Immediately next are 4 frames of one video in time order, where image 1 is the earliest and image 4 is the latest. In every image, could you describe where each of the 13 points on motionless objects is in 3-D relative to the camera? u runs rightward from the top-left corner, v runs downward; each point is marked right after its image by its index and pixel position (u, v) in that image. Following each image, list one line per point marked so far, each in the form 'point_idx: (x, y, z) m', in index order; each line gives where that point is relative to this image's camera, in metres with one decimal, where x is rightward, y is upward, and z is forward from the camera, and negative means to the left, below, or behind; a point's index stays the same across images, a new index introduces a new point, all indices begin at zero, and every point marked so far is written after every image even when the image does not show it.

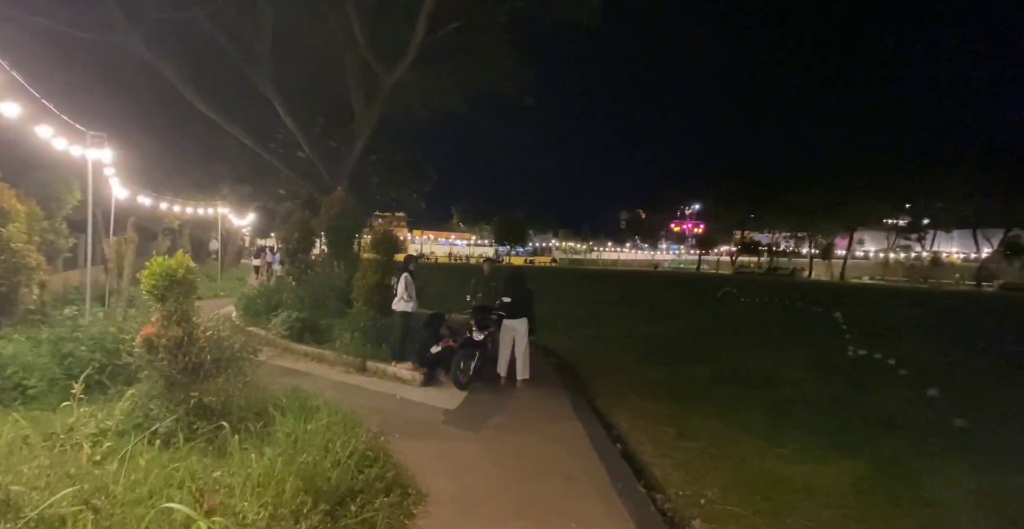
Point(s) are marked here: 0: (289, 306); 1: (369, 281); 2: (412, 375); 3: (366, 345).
0: (-5.1, -0.9, +10.2) m
1: (-2.8, -0.3, +8.8) m
2: (-1.7, -1.9, +7.7) m
3: (-2.8, -1.6, +8.5) m
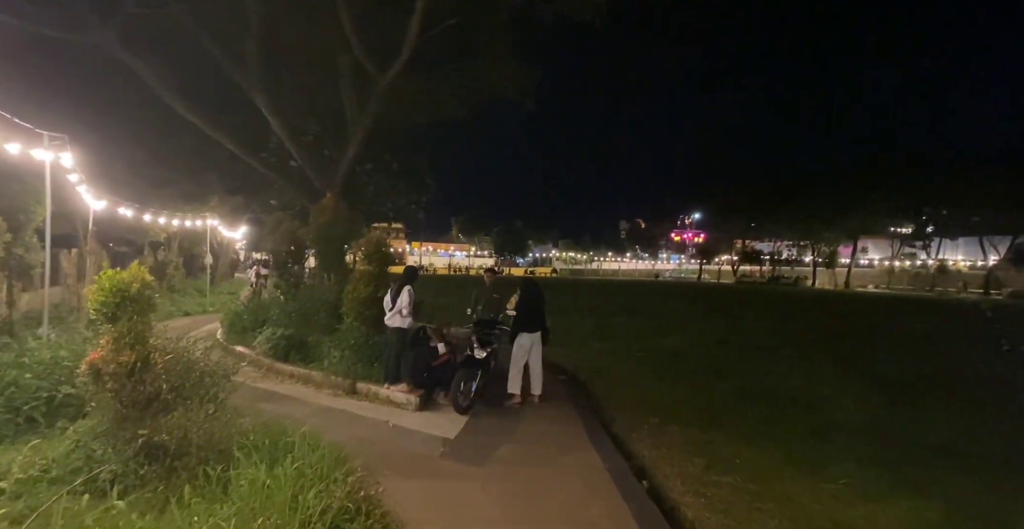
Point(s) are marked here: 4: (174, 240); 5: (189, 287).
0: (-5.0, -1.2, +9.5) m
1: (-2.7, -0.5, +8.2) m
2: (-1.7, -2.1, +7.0) m
3: (-2.7, -1.8, +7.8) m
4: (-14.4, +1.2, +18.9) m
5: (-13.4, -0.9, +18.5) m
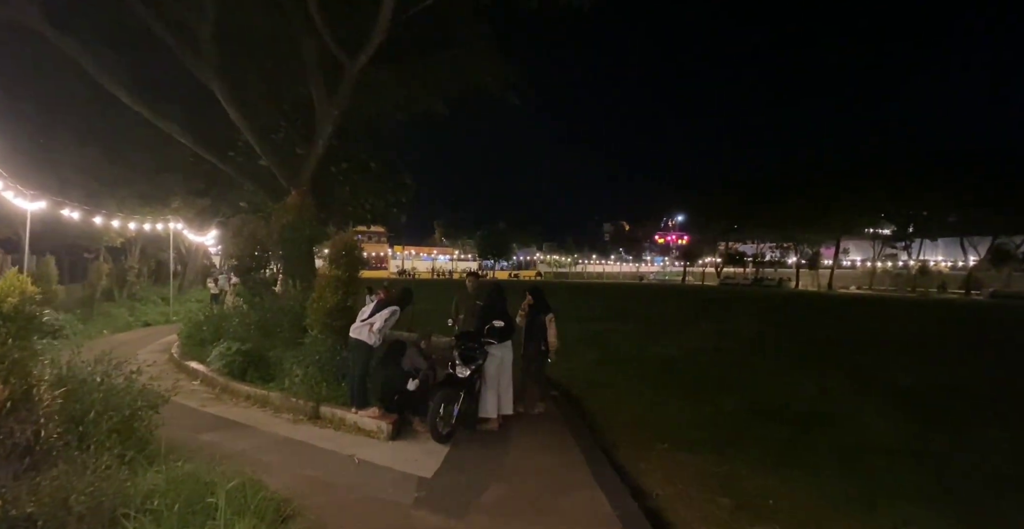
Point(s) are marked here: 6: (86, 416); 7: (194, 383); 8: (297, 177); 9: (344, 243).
0: (-5.3, -1.3, +8.4) m
1: (-2.9, -0.6, +7.2) m
2: (-1.8, -2.2, +6.1) m
3: (-2.9, -1.8, +6.8) m
4: (-14.9, +0.9, +17.6) m
5: (-13.9, -1.1, +17.1) m
6: (-3.4, -1.2, +3.6) m
7: (-5.6, -2.1, +7.9) m
8: (-5.6, +2.3, +11.7) m
9: (-2.8, +0.4, +7.5) m
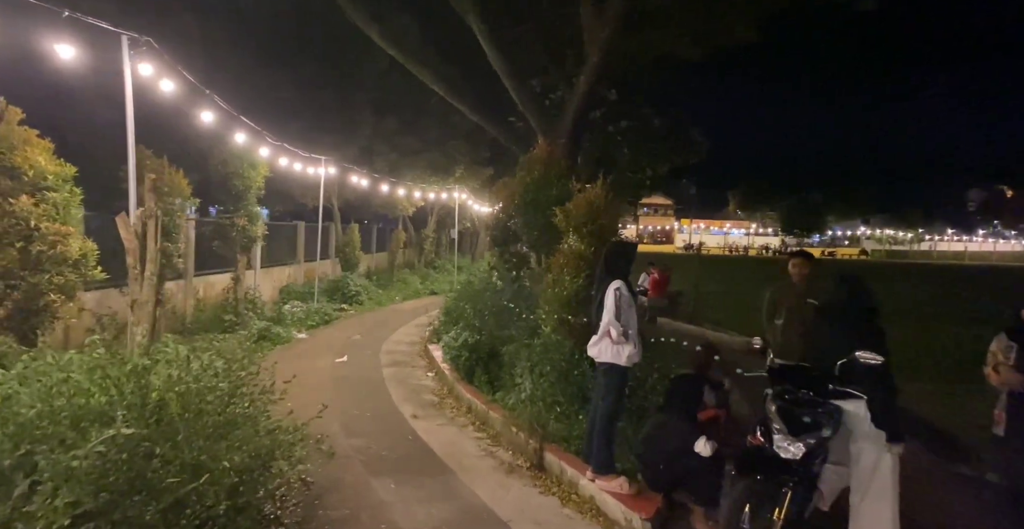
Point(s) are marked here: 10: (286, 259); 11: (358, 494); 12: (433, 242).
0: (-0.7, -0.8, +7.2) m
1: (+0.6, -0.3, +4.9) m
2: (+0.9, -1.9, +3.4) m
3: (+0.4, -1.5, +4.6) m
4: (-3.5, +2.1, +20.1) m
5: (-2.9, +0.1, +19.2) m
6: (-1.8, -1.0, +2.2) m
7: (-1.2, -1.6, +7.0) m
8: (+0.9, +3.0, +9.9) m
9: (+0.9, +0.7, +4.9) m
10: (-5.4, +0.1, +10.9) m
11: (-1.2, -1.7, +3.4) m
12: (-3.3, +1.0, +19.6) m
